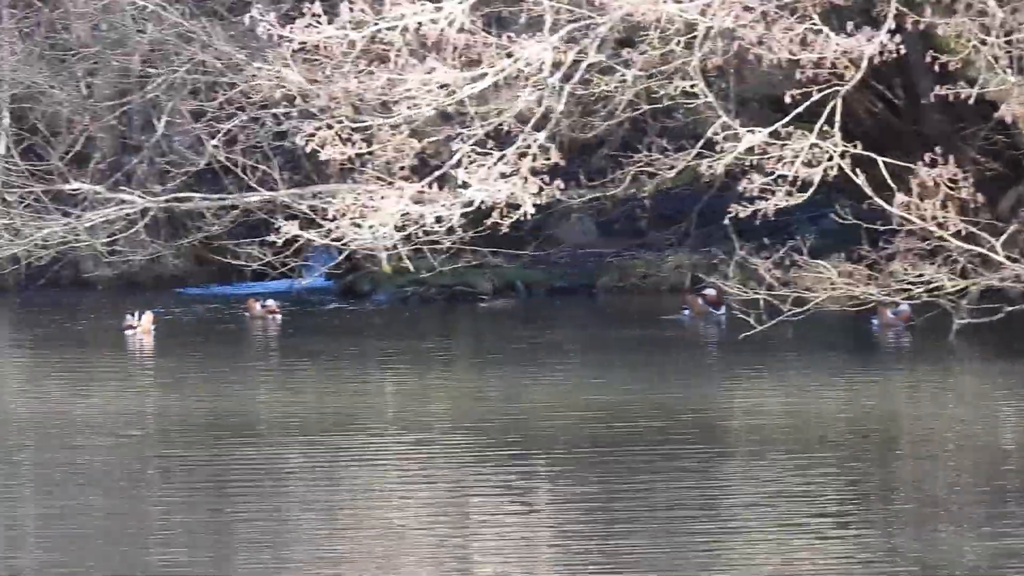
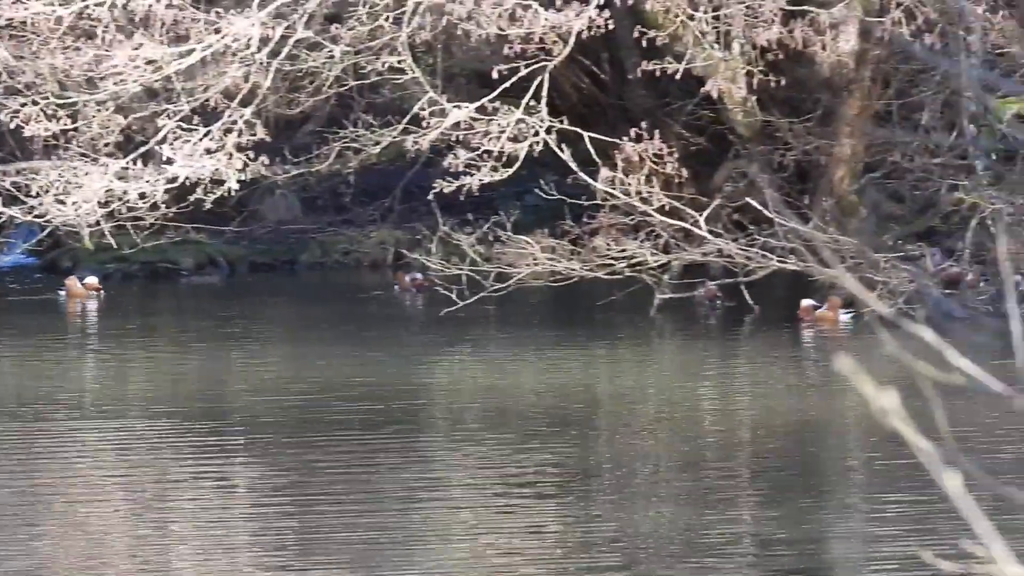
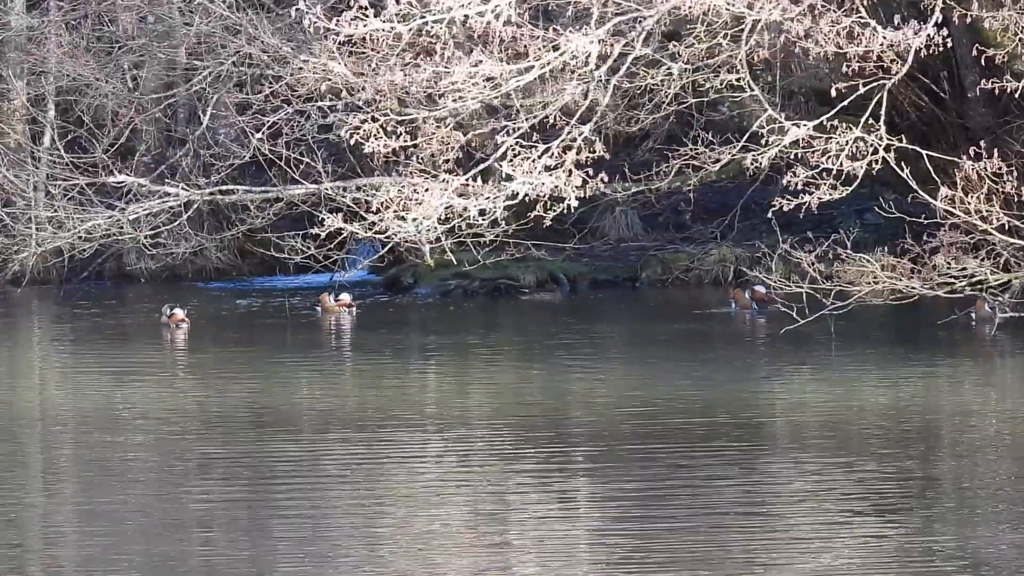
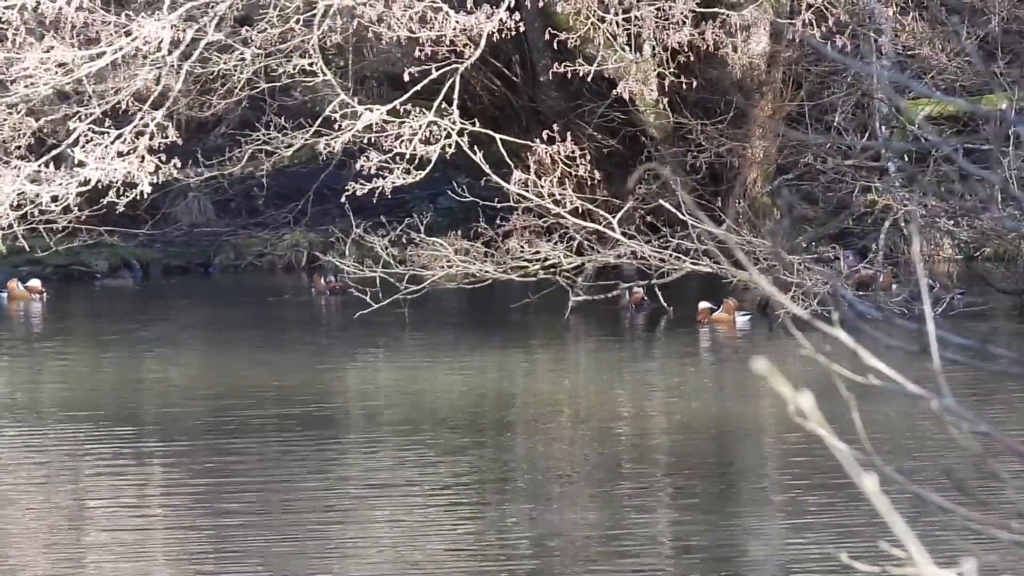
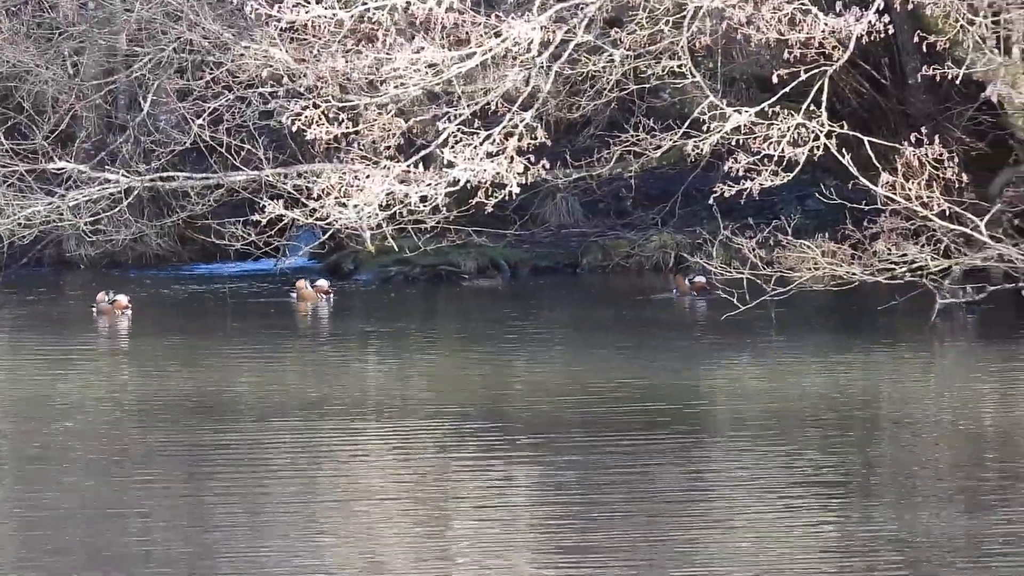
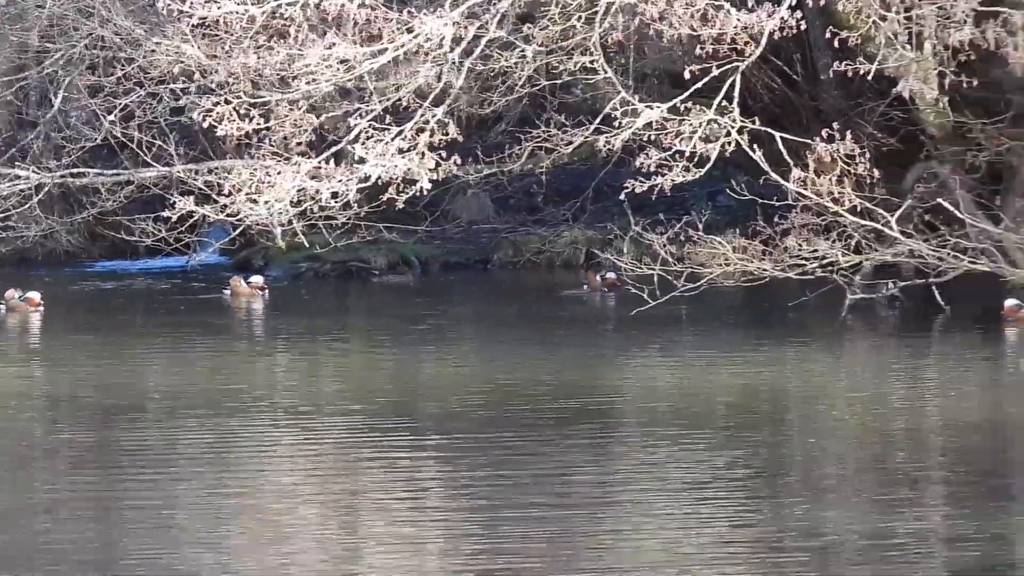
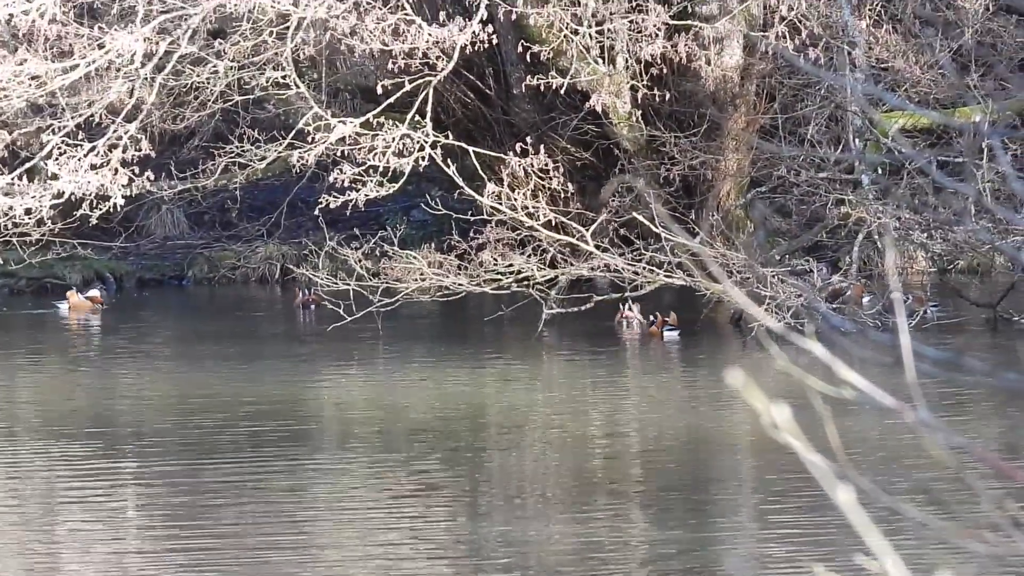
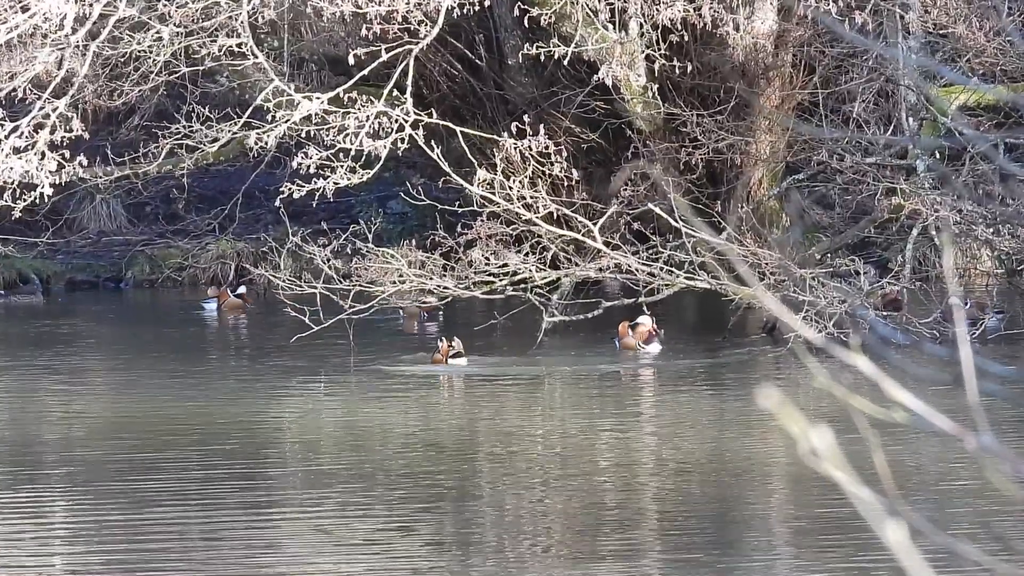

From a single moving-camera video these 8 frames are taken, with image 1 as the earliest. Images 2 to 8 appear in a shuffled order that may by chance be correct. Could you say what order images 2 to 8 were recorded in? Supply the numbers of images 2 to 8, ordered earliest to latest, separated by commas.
3, 5, 6, 2, 4, 7, 8
